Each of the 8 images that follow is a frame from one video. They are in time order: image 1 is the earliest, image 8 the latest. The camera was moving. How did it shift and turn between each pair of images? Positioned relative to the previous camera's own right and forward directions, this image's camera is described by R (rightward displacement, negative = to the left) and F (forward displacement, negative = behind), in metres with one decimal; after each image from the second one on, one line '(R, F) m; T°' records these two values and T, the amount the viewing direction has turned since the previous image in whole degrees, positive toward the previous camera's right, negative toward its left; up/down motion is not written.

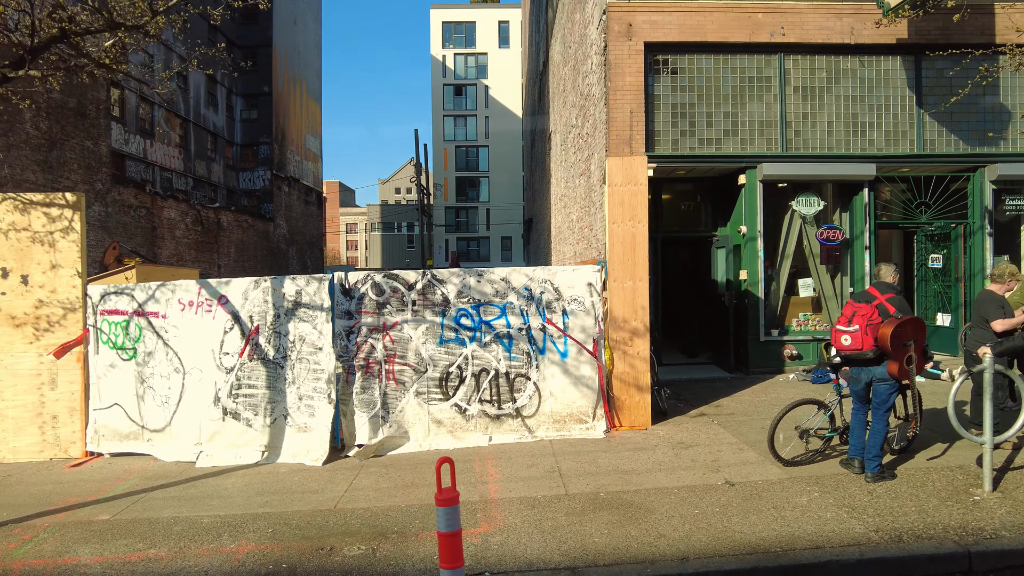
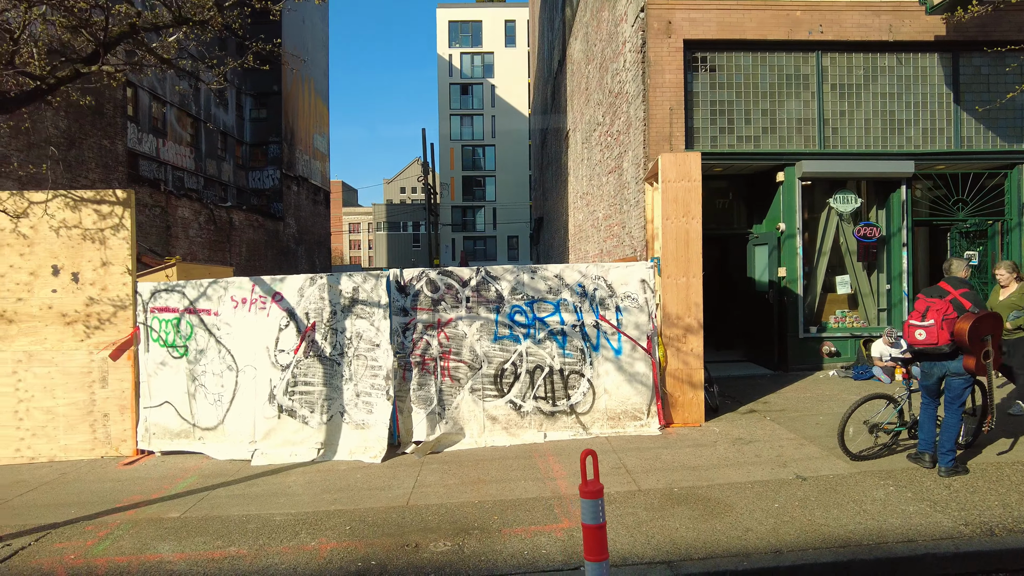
(-0.6, 0.0) m; 0°
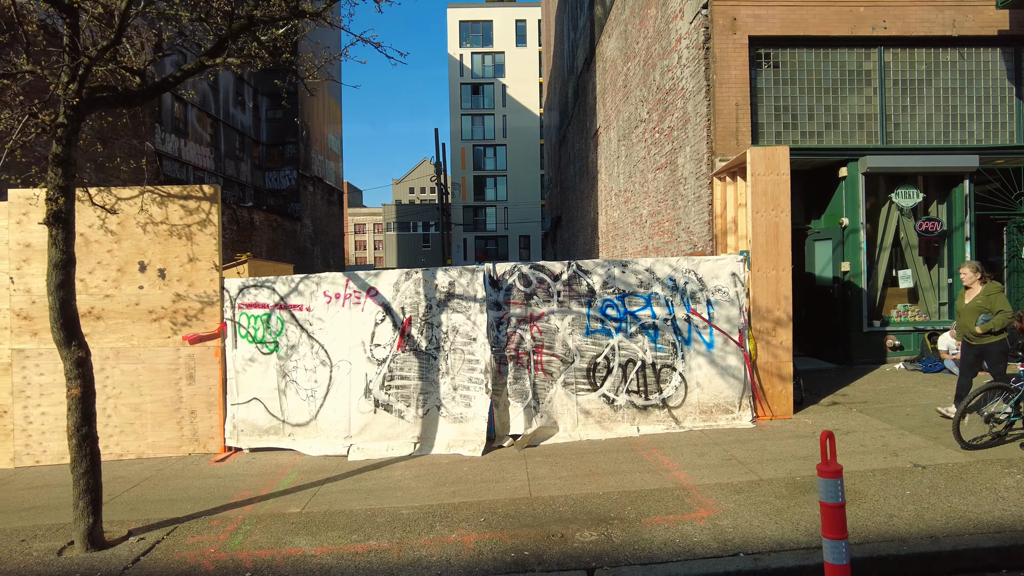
(-1.1, 0.0) m; +1°
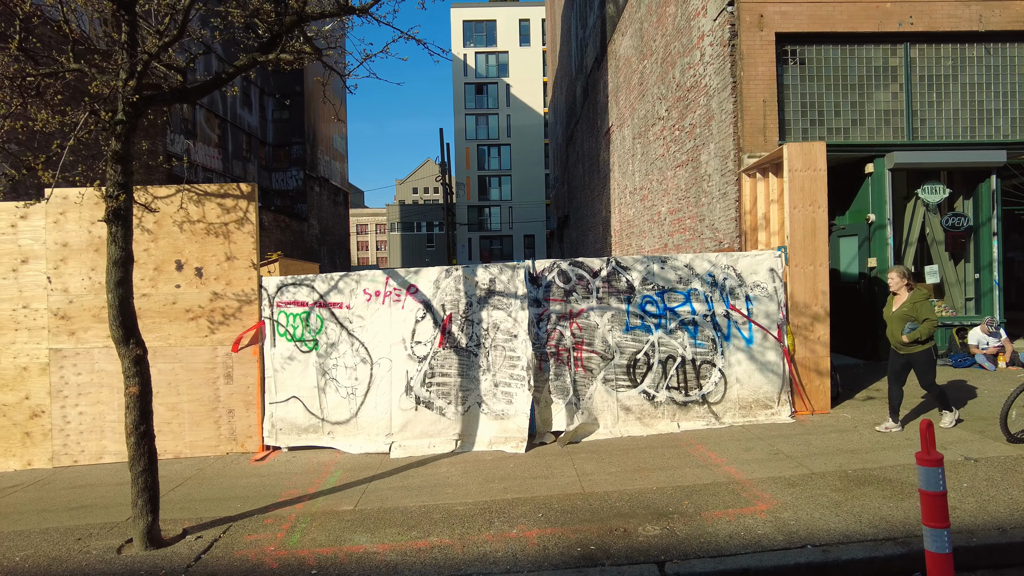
(-0.5, 0.0) m; 0°
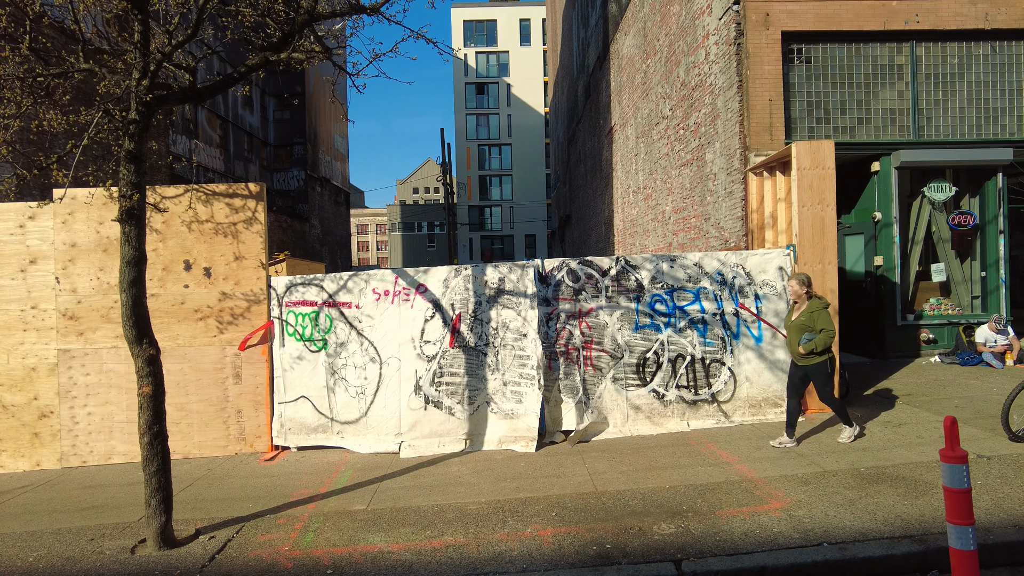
(-0.1, 0.0) m; 0°
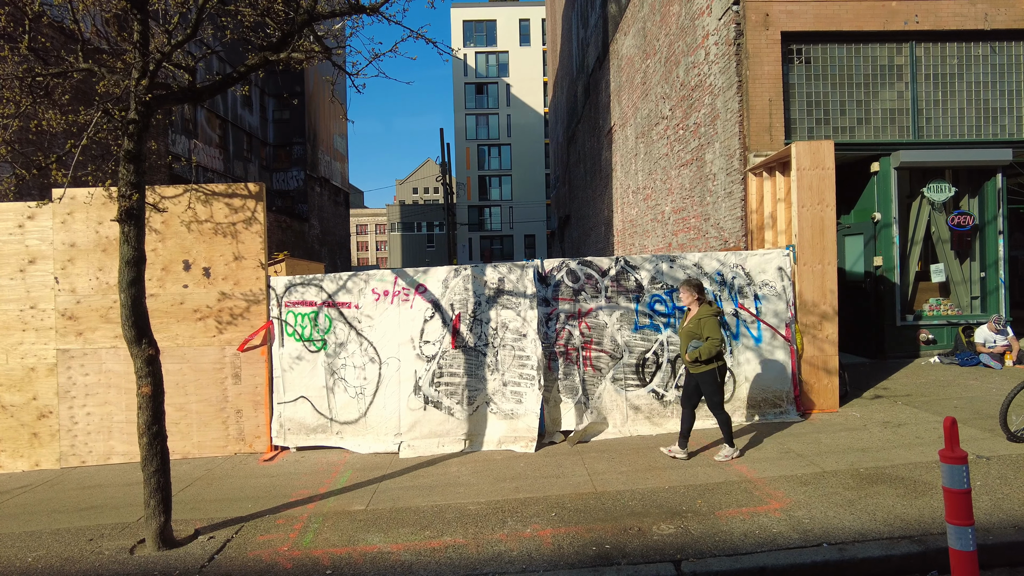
(0.0, 0.0) m; 0°
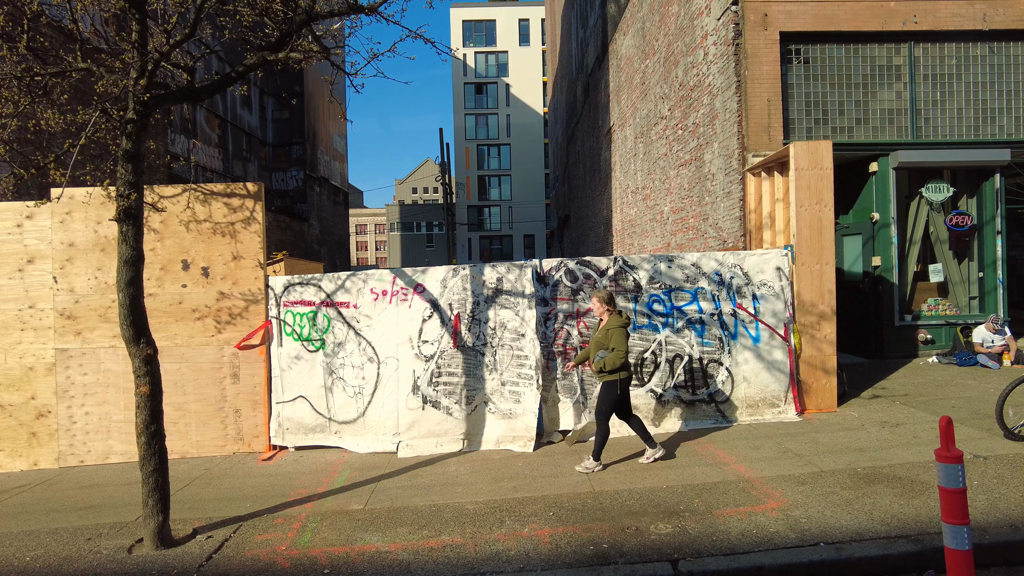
(0.0, 0.0) m; 0°
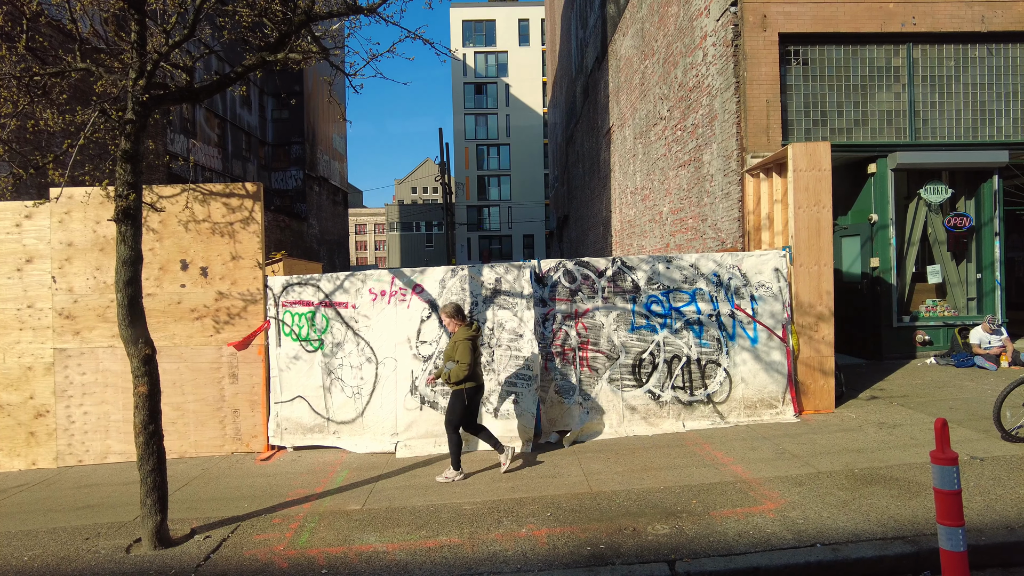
(0.0, 0.0) m; 0°
